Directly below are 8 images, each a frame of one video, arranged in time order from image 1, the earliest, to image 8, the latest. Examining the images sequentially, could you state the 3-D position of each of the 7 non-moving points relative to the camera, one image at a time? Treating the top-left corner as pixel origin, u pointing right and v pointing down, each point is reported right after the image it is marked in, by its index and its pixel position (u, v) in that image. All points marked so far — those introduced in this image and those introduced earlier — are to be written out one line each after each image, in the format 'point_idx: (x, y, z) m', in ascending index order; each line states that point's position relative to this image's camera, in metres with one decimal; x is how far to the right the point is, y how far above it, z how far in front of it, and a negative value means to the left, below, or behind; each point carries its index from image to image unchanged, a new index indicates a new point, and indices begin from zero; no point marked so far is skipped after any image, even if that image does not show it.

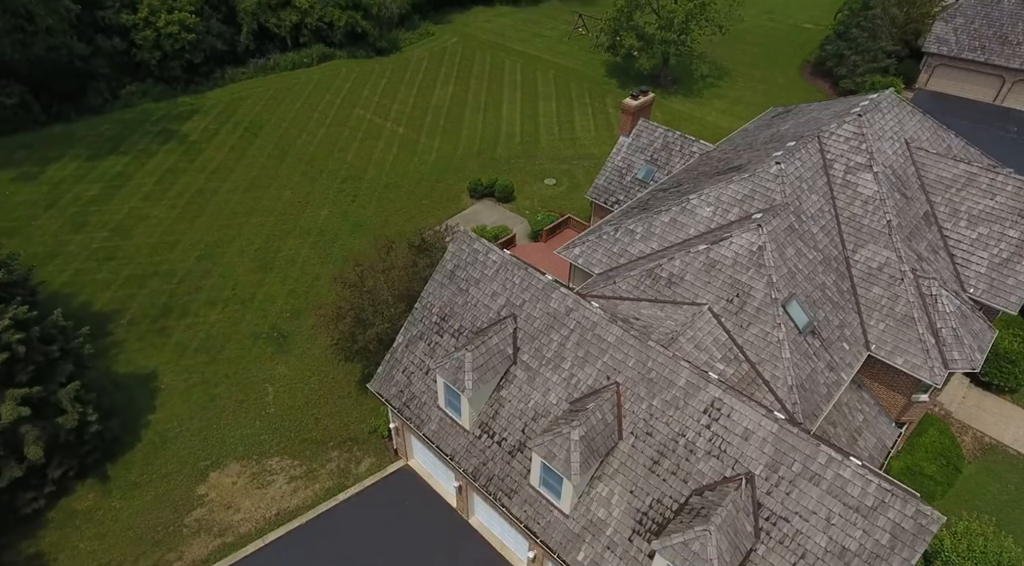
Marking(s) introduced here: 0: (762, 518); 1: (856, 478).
0: (+6.5, -6.1, +18.3) m
1: (+8.5, -4.9, +17.5) m
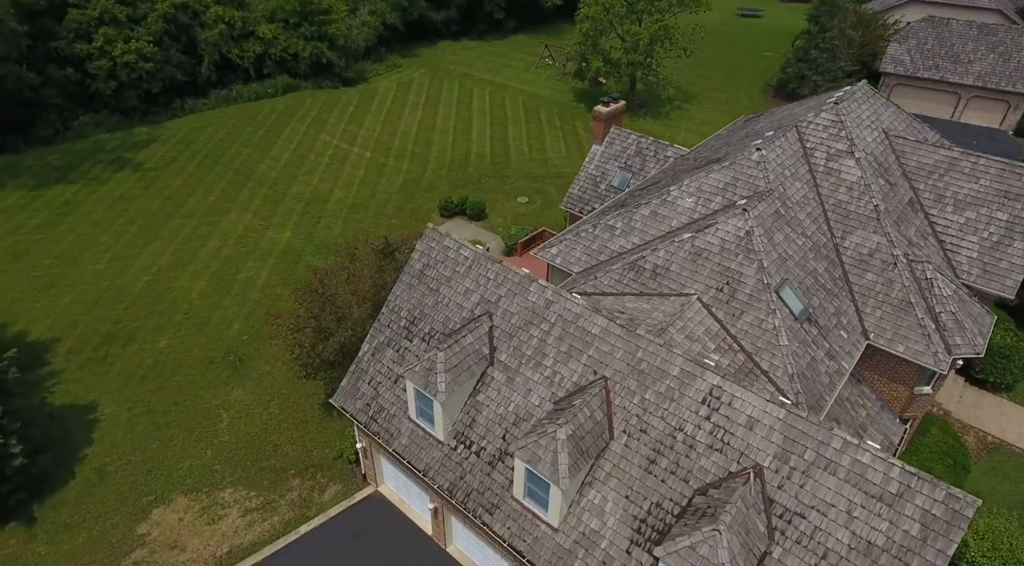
0: (+6.1, -5.4, +16.3) m
1: (+8.1, -4.0, +15.7) m
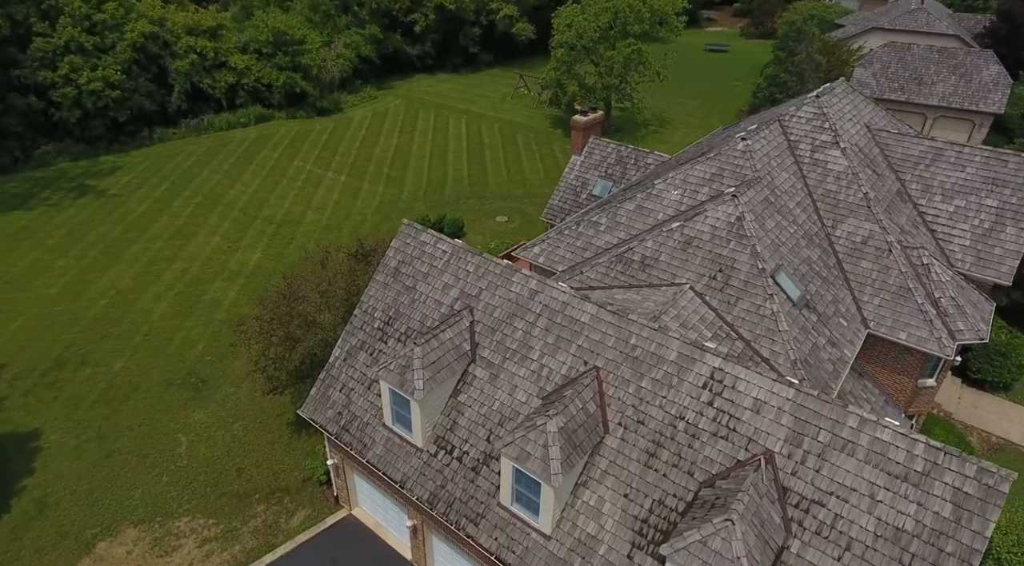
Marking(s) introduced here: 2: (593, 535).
0: (+5.8, -4.7, +14.8) m
1: (+7.8, -3.2, +14.4) m
2: (+1.9, -5.8, +16.2) m
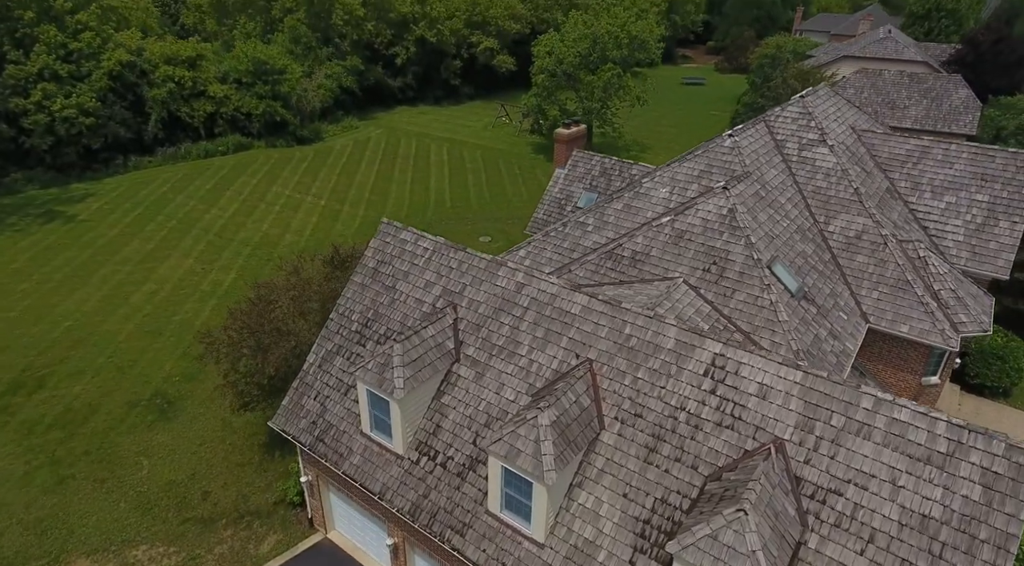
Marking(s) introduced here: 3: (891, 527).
0: (+5.6, -4.1, +13.6) m
1: (+7.6, -2.6, +13.3) m
2: (+1.7, -5.4, +14.8) m
3: (+6.9, -4.5, +12.9) m
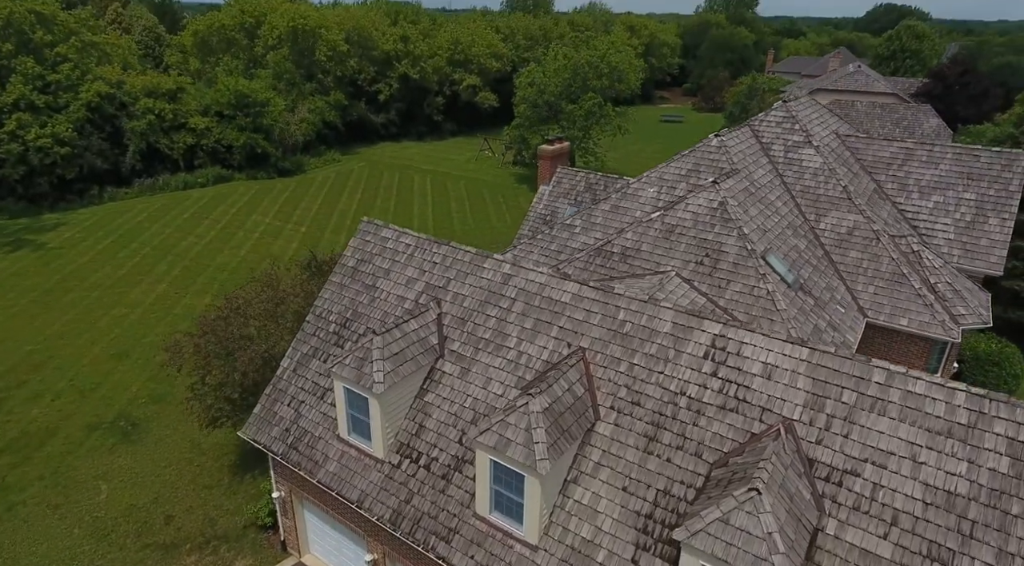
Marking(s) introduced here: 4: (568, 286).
0: (+5.5, -3.5, +12.5) m
1: (+7.4, -1.9, +12.4) m
2: (+1.5, -4.9, +13.6) m
3: (+6.8, -3.8, +11.9) m
4: (+1.3, -0.1, +15.9) m
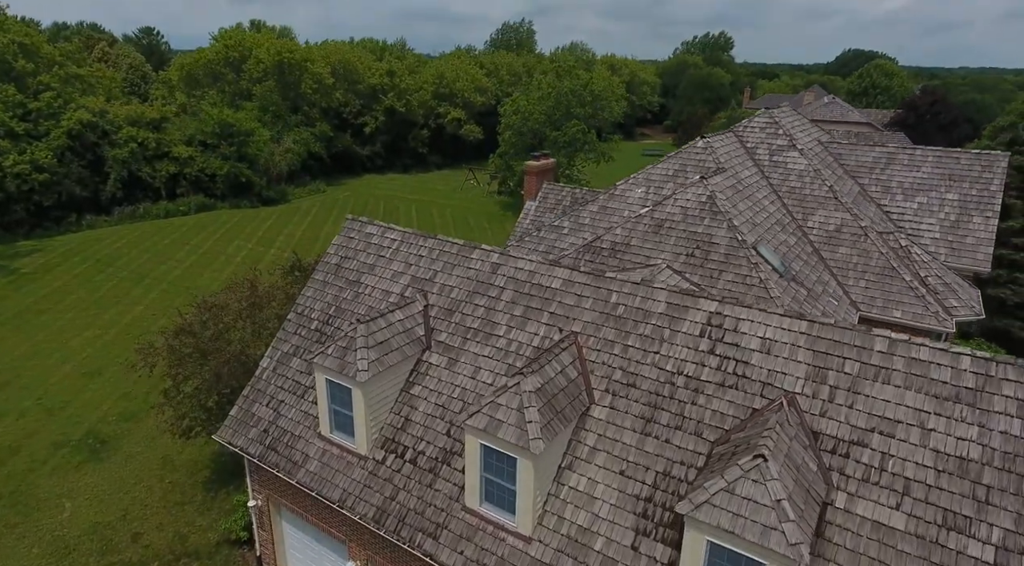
0: (+5.3, -2.9, +12.0) m
1: (+7.2, -1.3, +12.1) m
2: (+1.3, -4.4, +12.8) m
3: (+6.6, -3.1, +11.3) m
4: (+1.0, +0.2, +15.5) m
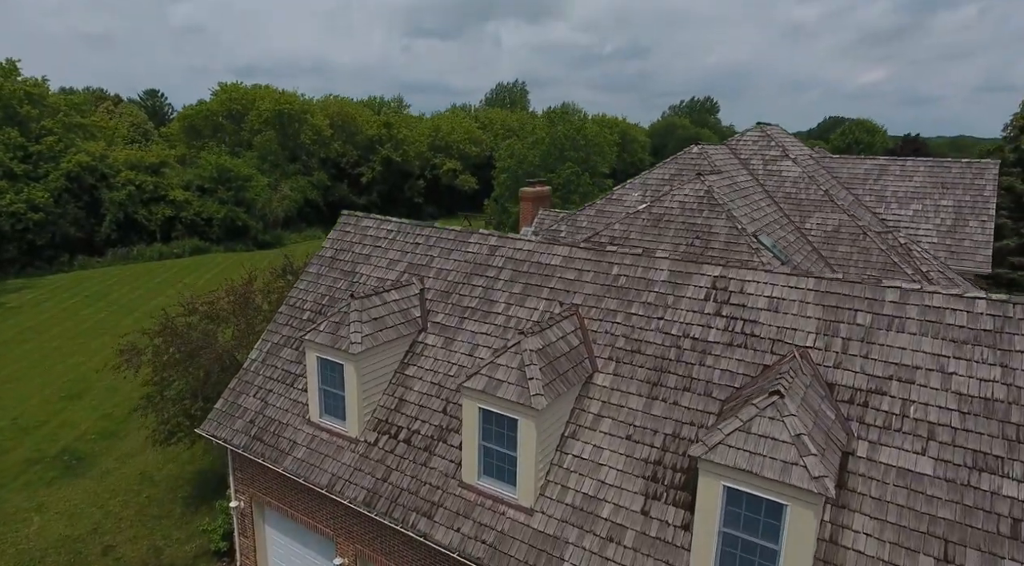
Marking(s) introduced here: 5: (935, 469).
0: (+5.3, -1.9, +11.4) m
1: (+7.3, -0.4, +11.7) m
2: (+1.3, -3.6, +12.0) m
3: (+6.7, -2.1, +10.7) m
4: (+1.0, +0.7, +15.2) m
5: (+6.2, -2.7, +10.5) m
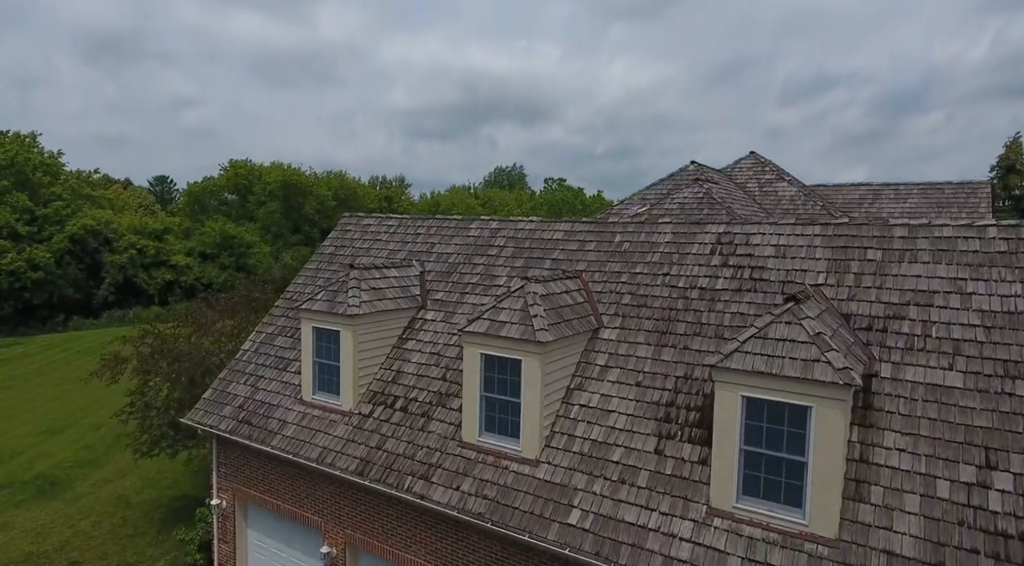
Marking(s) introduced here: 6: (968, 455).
0: (+5.4, -0.7, +10.9) m
1: (+7.3, +0.8, +11.5) m
2: (+1.4, -2.5, +11.2) m
3: (+6.7, -0.7, +10.3) m
4: (+1.0, +1.2, +15.1) m
5: (+6.3, -1.4, +9.8) m
6: (+5.9, -2.2, +9.2) m
